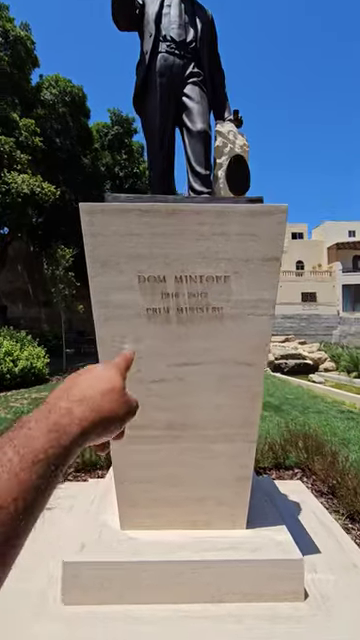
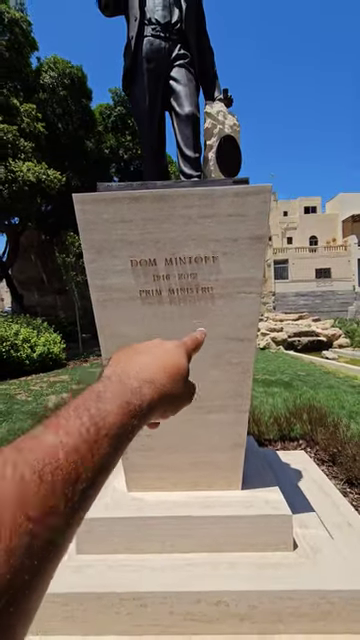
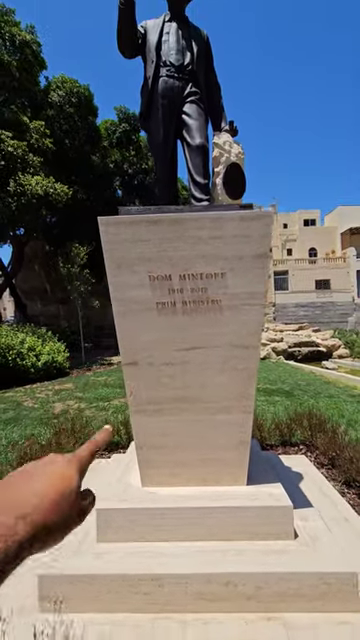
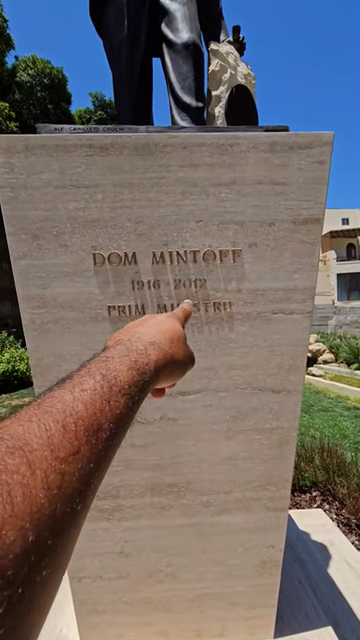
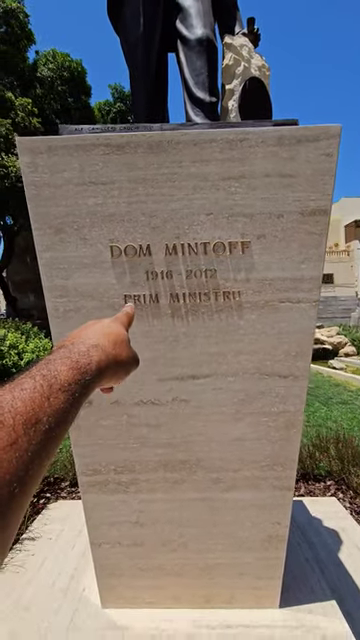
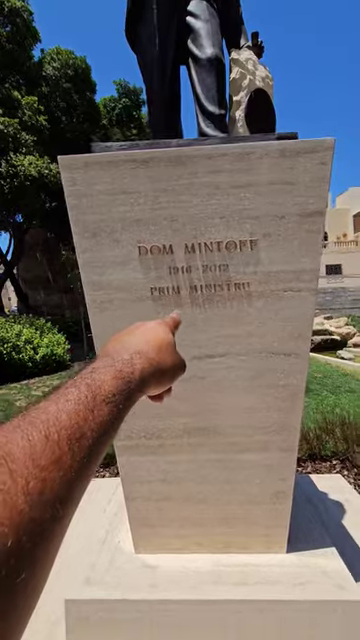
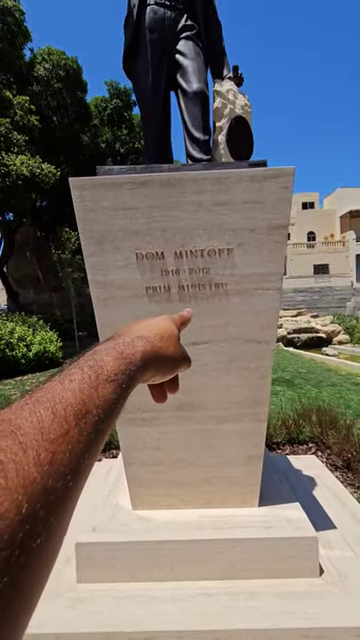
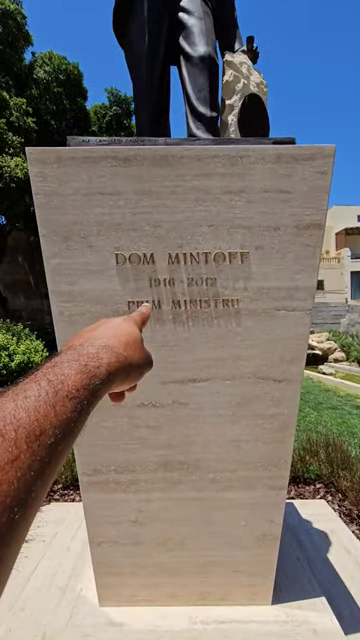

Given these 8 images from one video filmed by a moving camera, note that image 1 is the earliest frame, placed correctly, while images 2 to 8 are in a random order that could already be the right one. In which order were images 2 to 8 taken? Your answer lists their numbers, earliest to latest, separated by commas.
8, 4, 5, 6, 7, 2, 3
